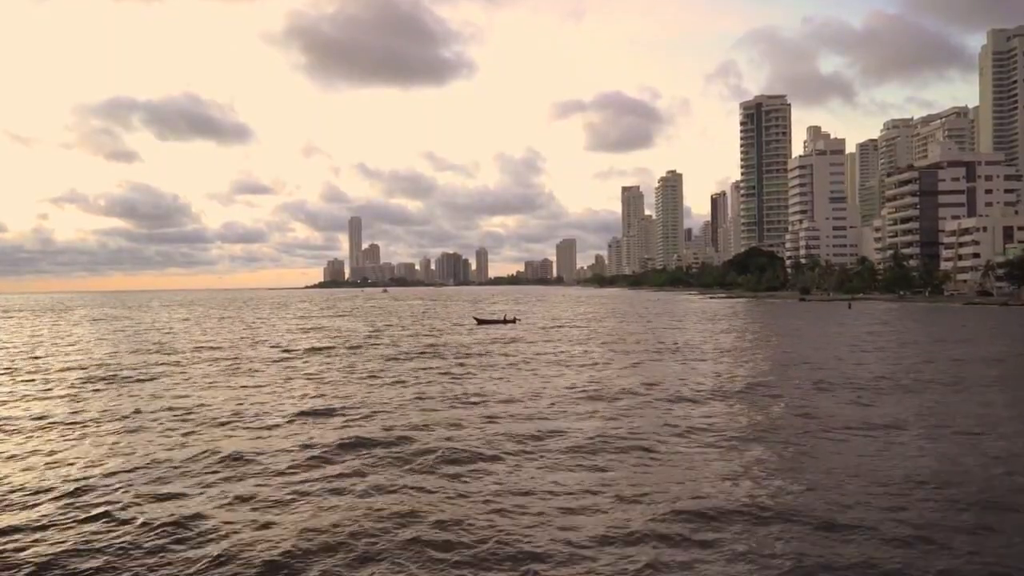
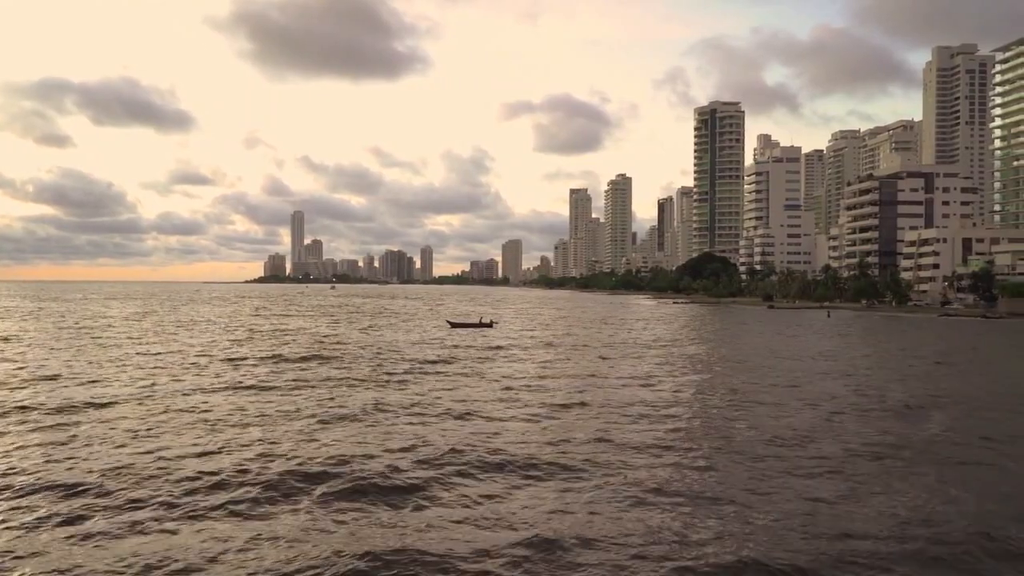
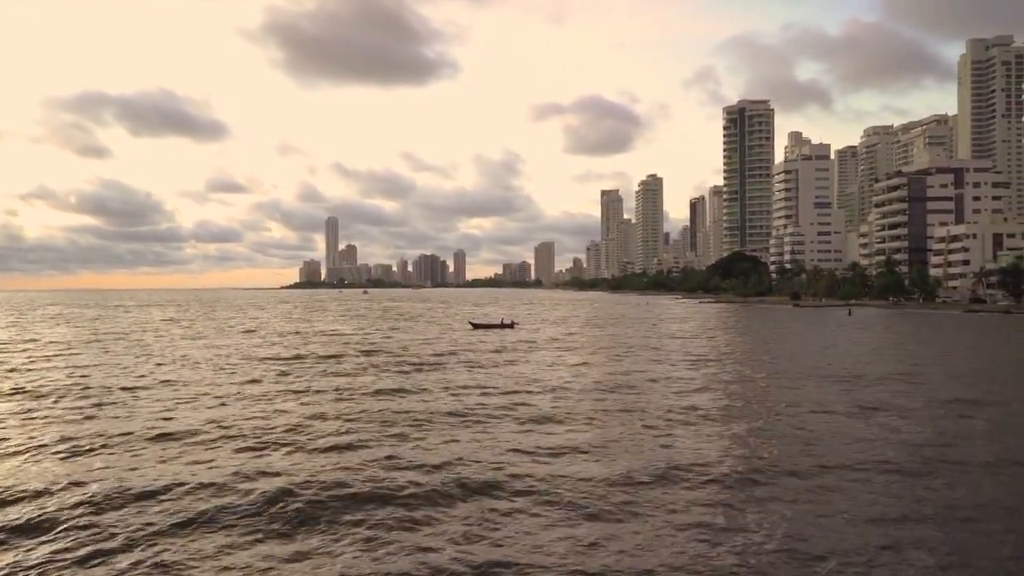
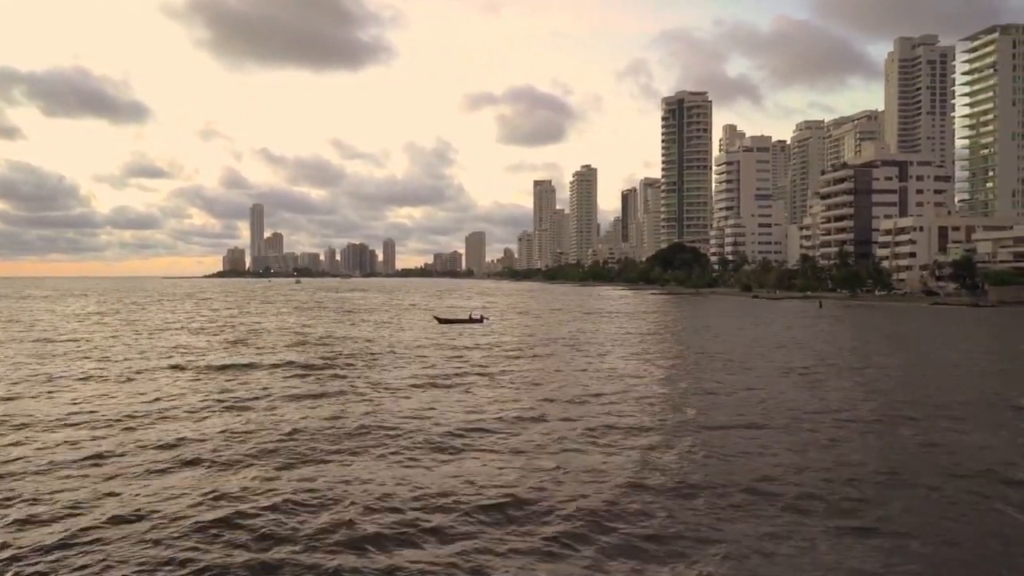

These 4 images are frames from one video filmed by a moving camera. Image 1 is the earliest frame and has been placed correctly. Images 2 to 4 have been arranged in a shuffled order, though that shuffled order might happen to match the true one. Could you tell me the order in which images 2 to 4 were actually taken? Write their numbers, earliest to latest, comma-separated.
3, 2, 4
